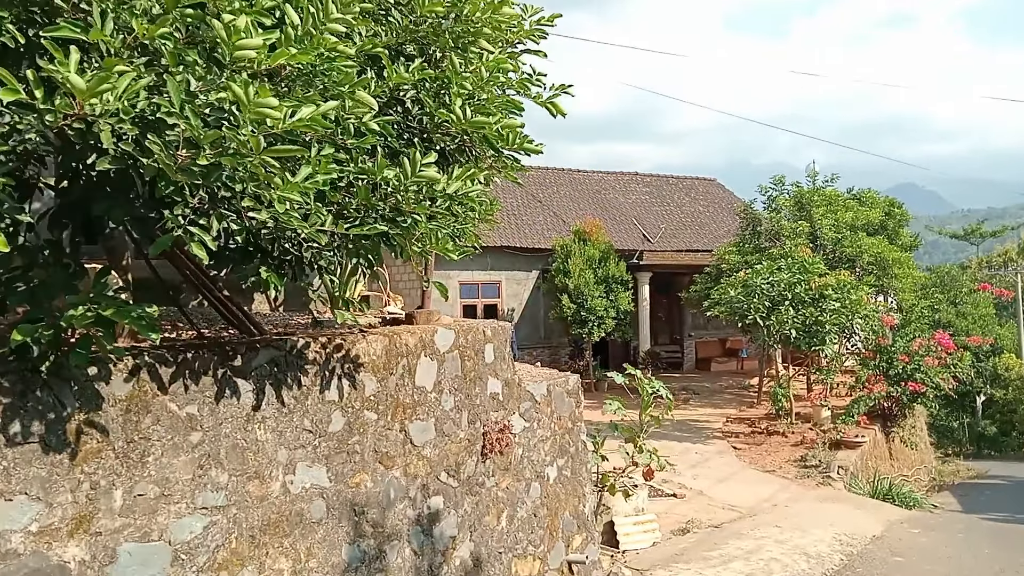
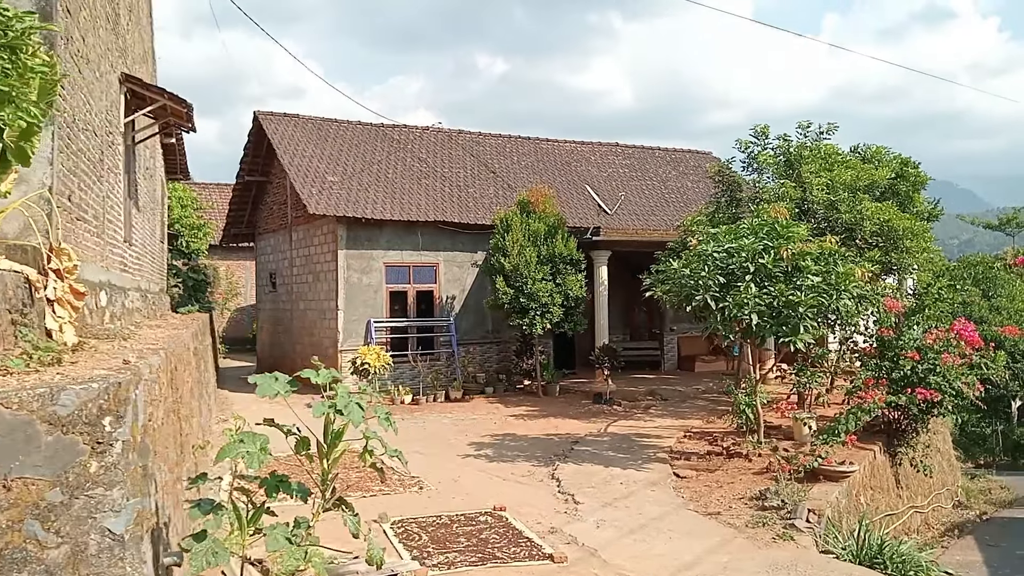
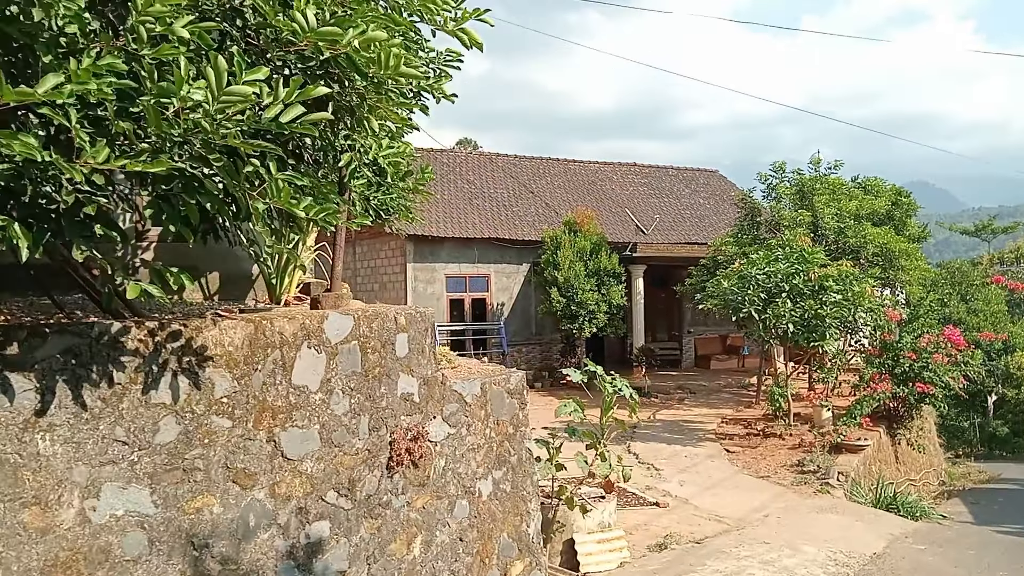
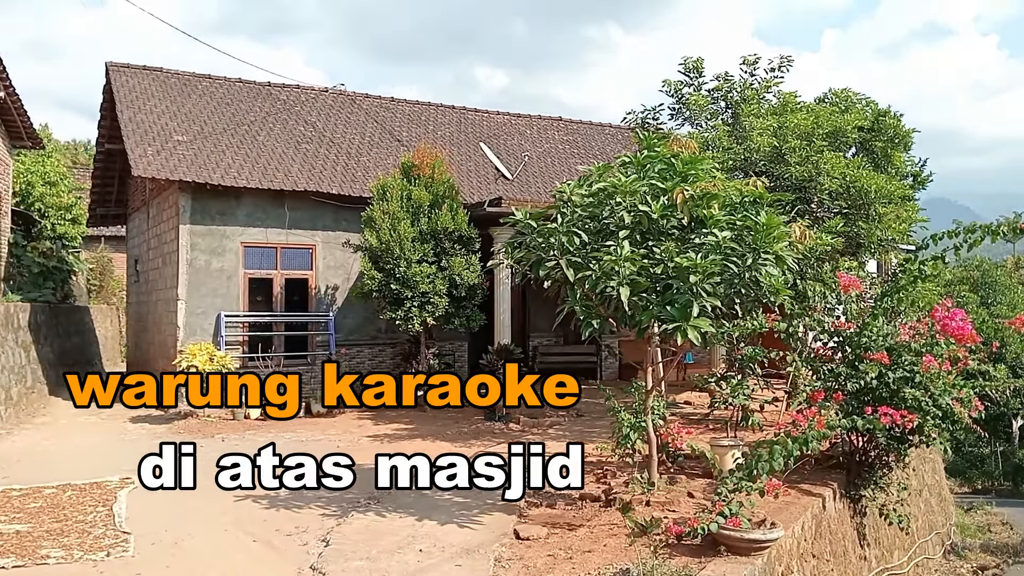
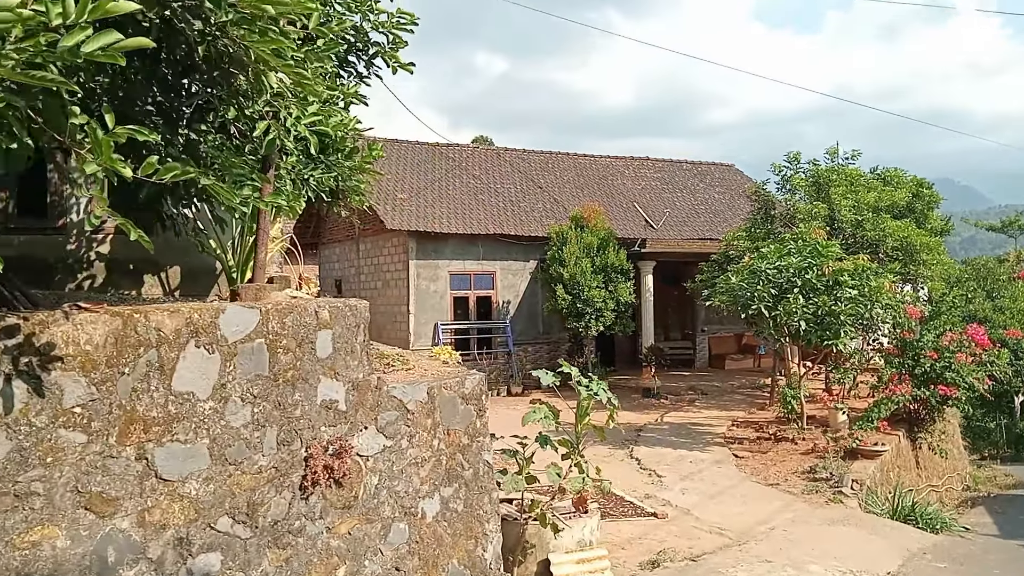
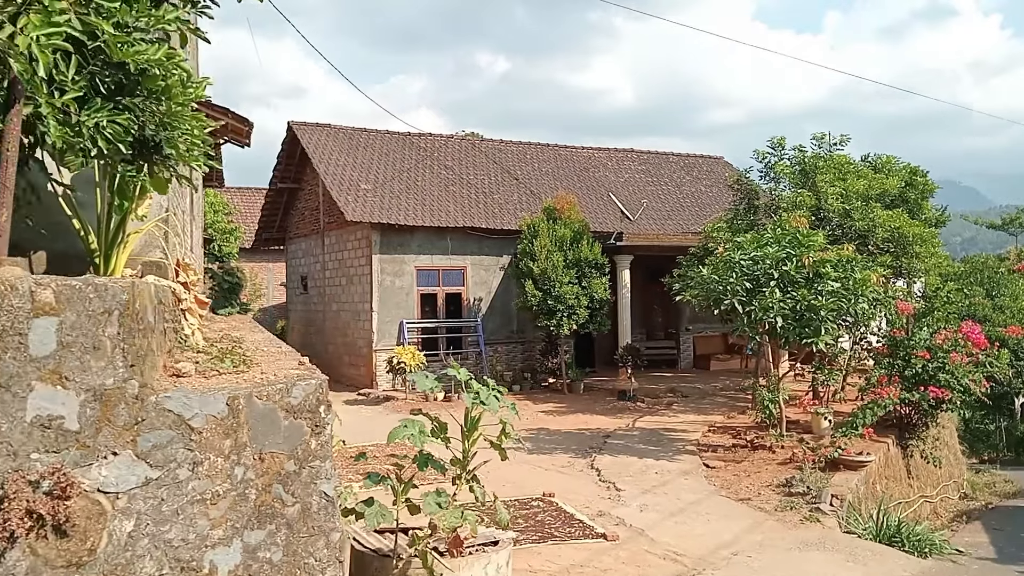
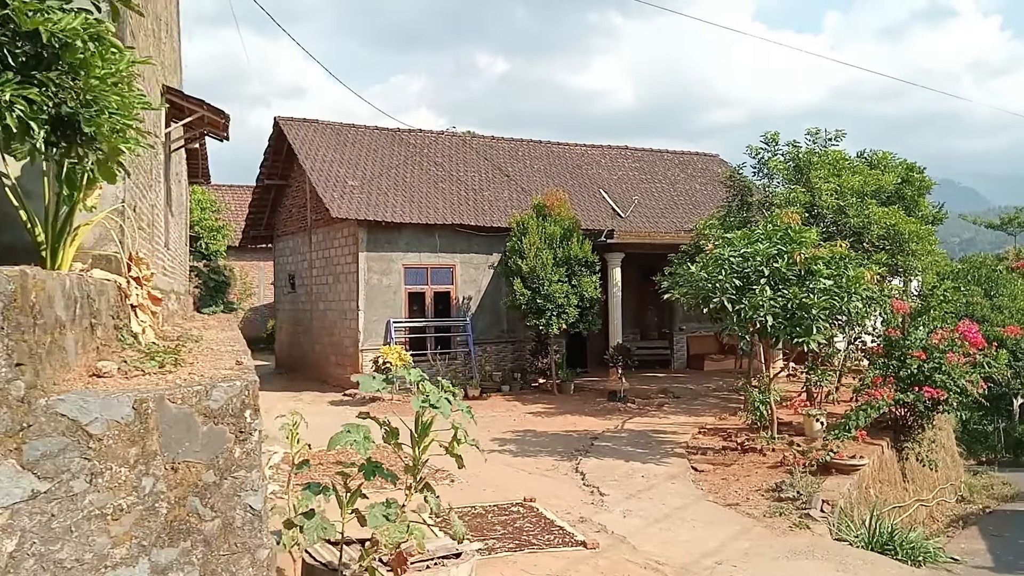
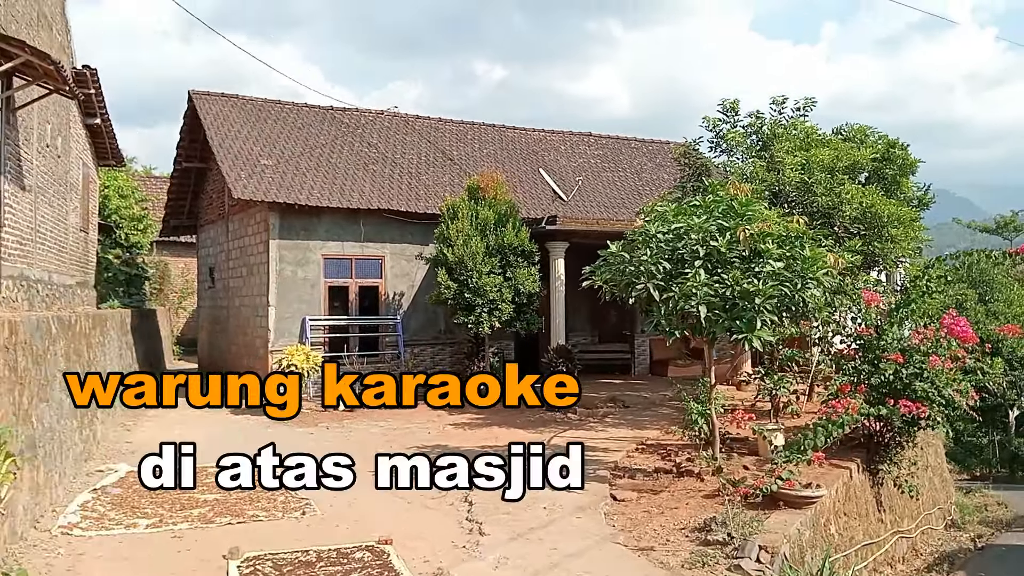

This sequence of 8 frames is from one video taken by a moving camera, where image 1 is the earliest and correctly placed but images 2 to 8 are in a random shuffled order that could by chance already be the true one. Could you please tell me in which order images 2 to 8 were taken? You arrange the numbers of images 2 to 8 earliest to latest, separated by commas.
3, 5, 6, 7, 2, 8, 4
